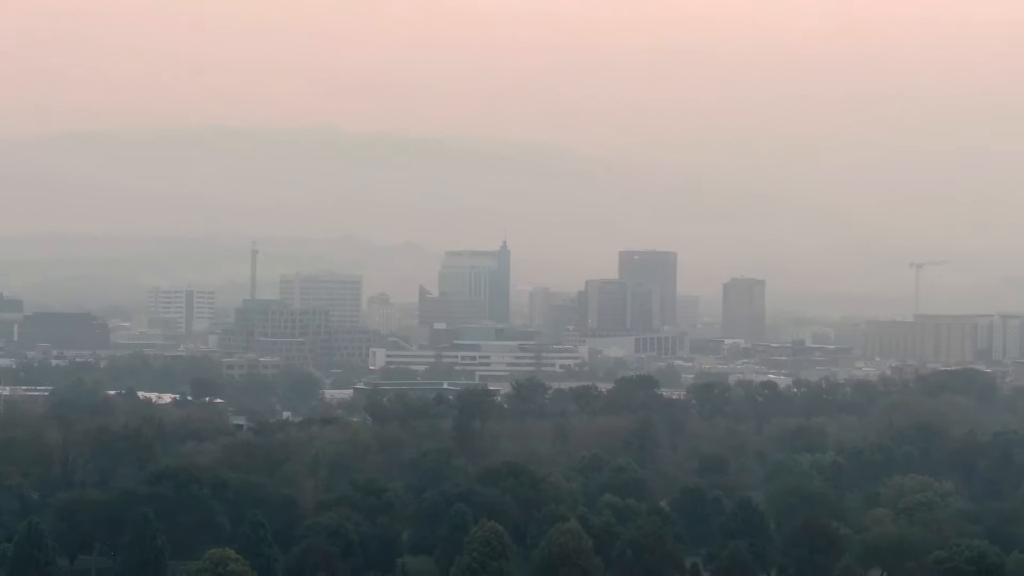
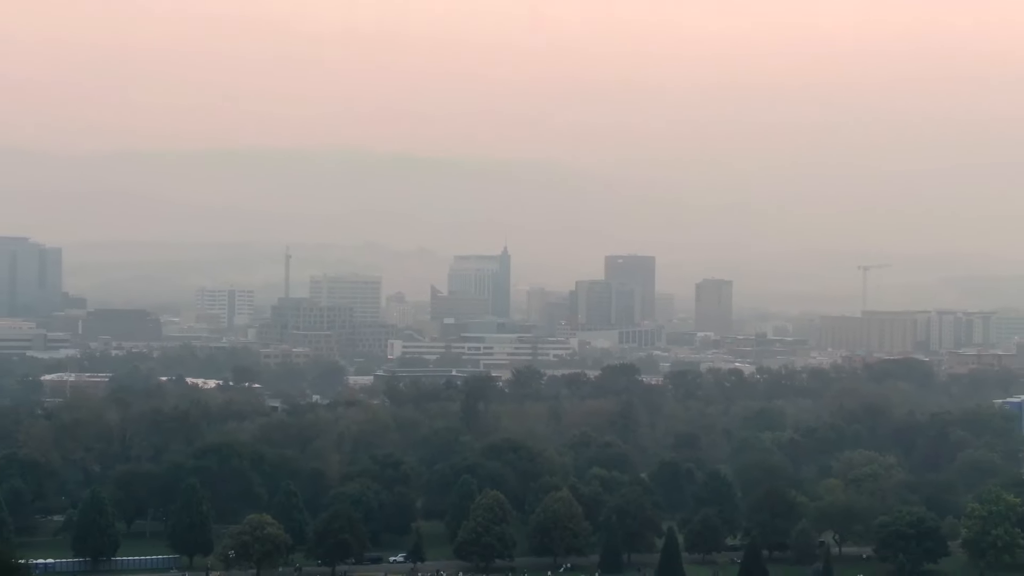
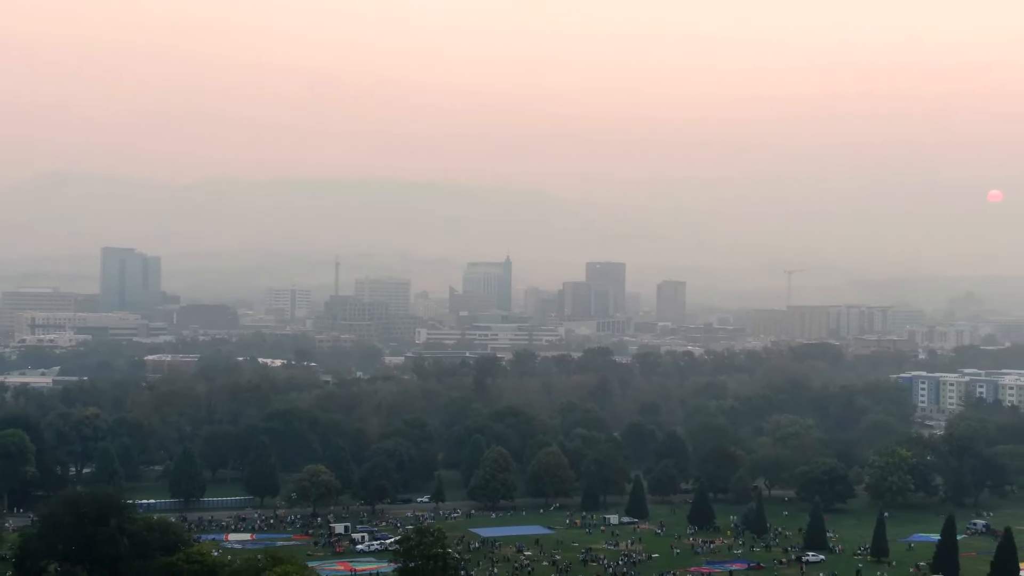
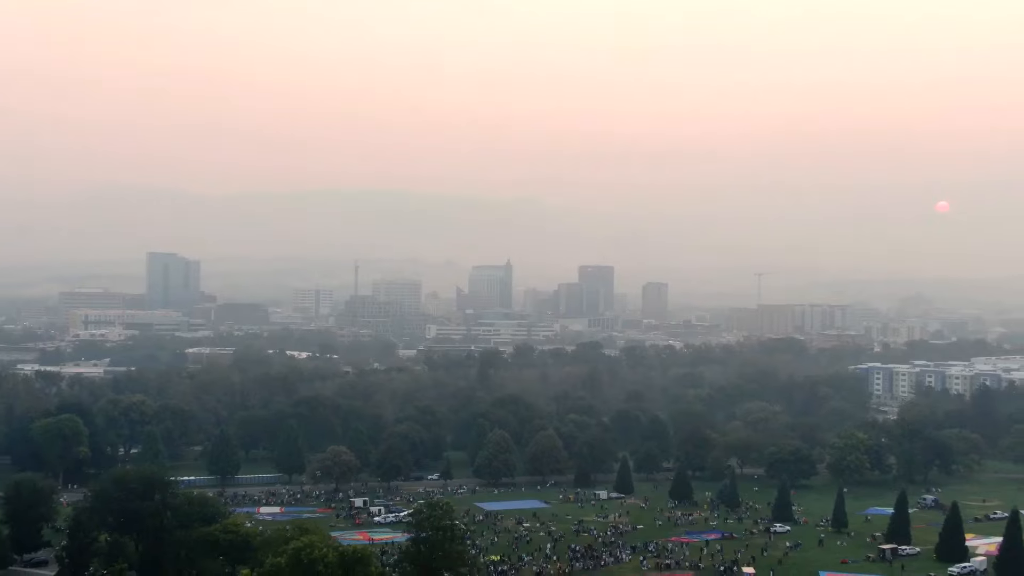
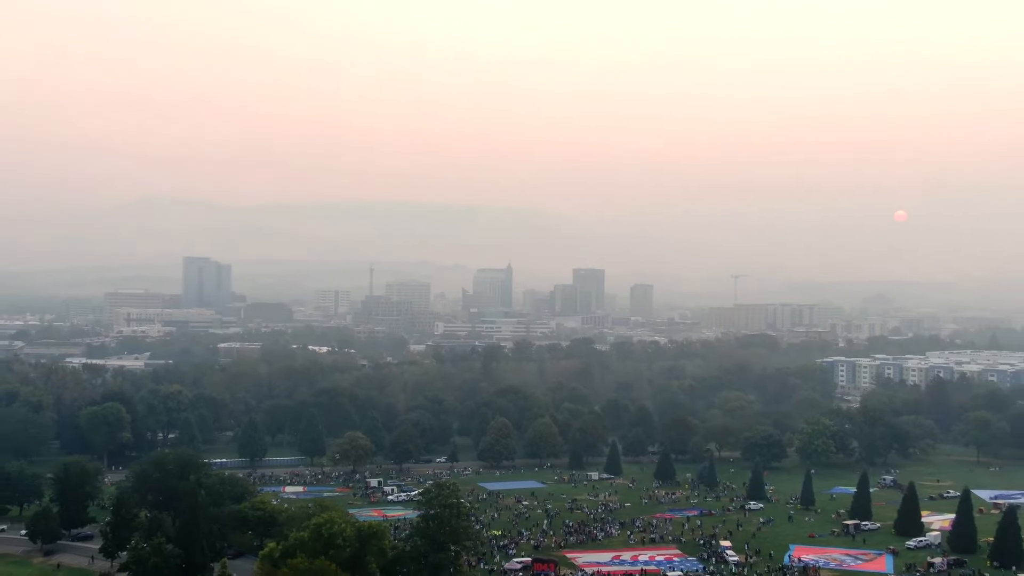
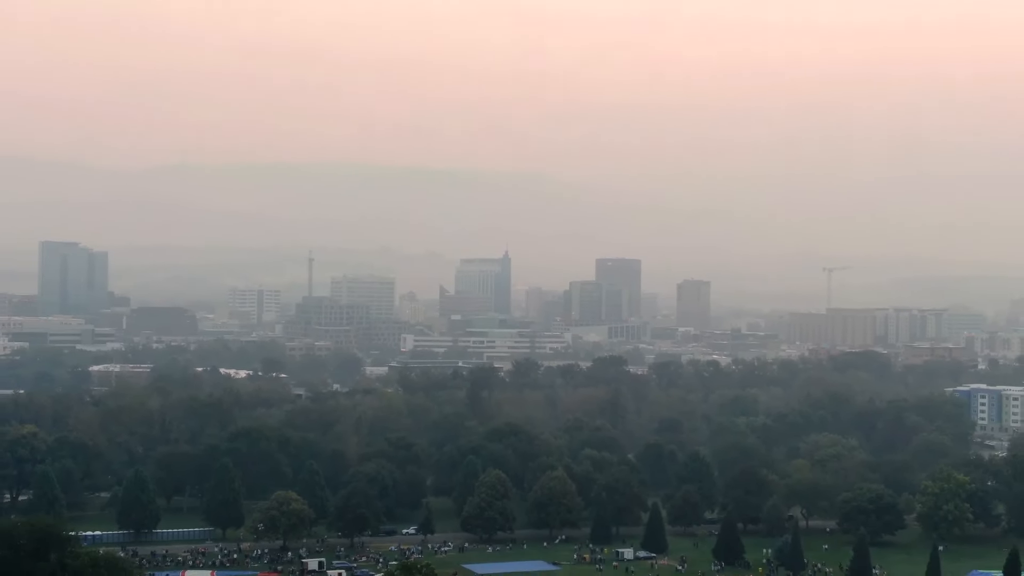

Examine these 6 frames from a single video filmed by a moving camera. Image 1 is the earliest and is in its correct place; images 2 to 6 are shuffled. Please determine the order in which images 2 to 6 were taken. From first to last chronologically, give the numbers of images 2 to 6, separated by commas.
2, 6, 3, 4, 5
